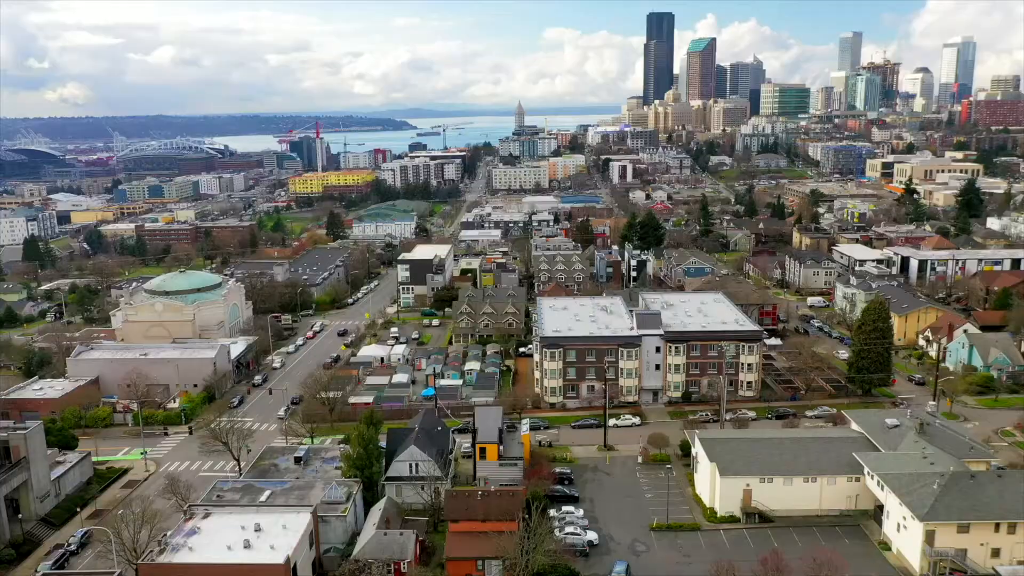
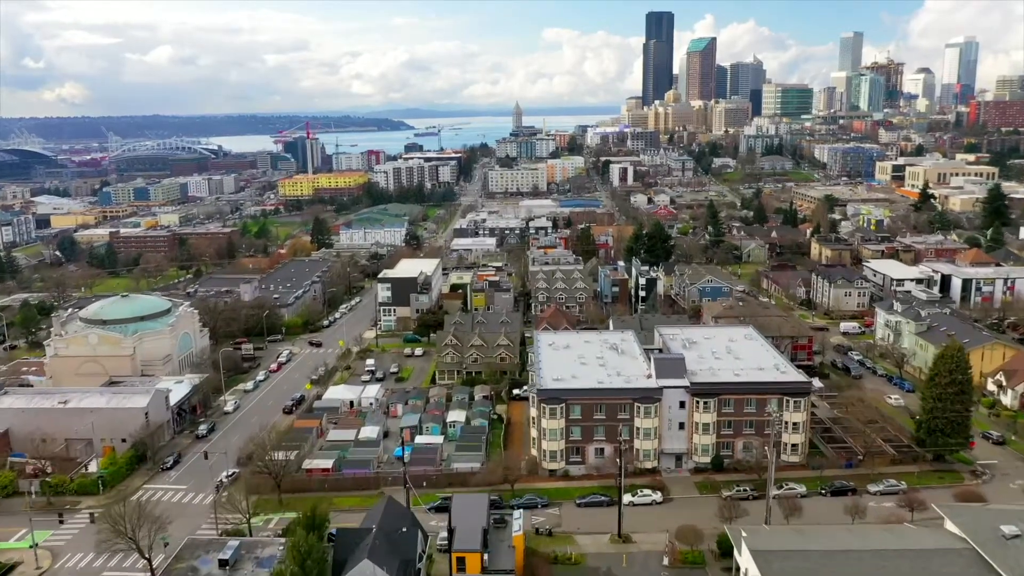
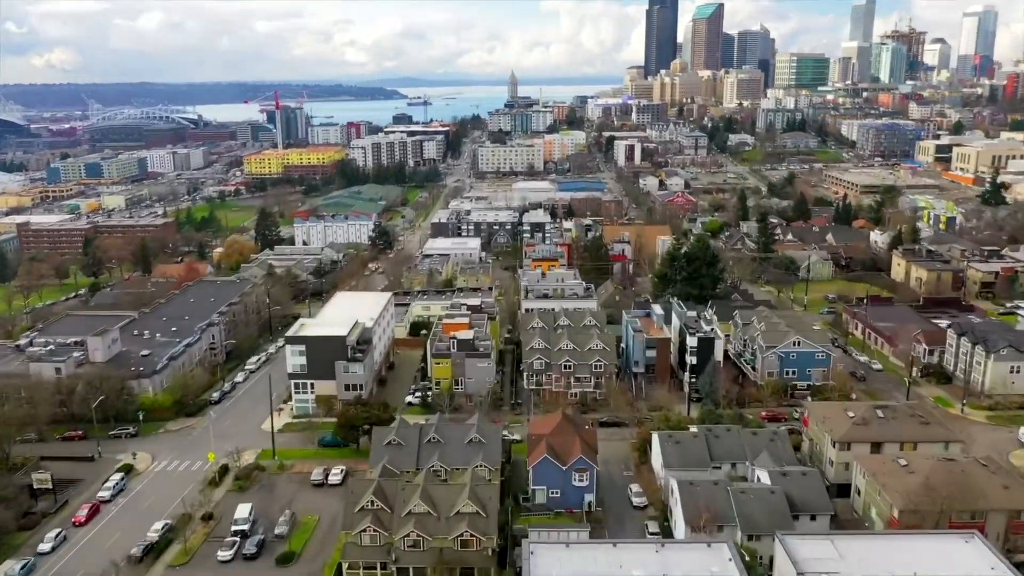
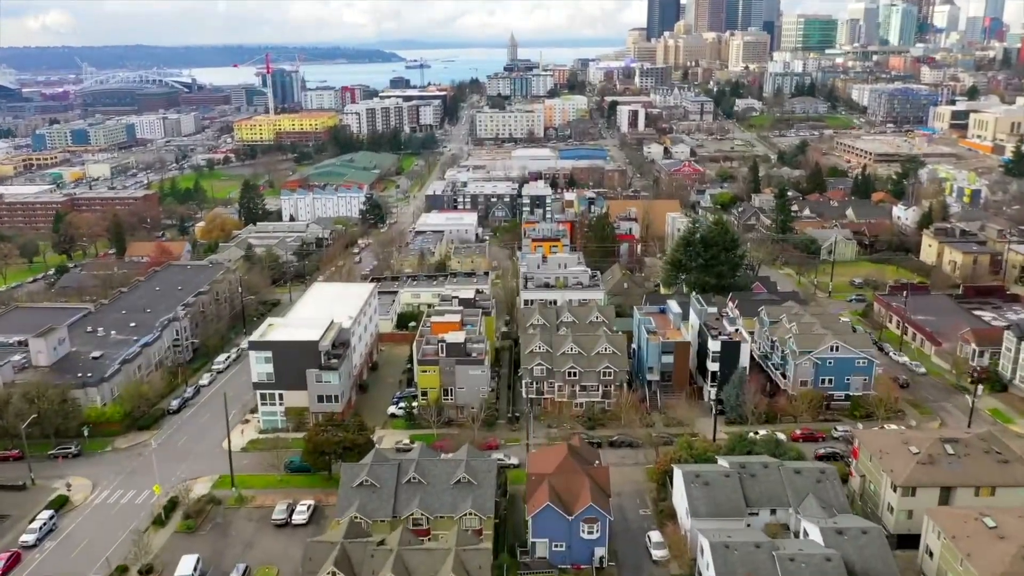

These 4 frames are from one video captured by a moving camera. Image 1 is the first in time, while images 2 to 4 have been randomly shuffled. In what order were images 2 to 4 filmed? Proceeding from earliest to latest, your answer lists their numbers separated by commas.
2, 3, 4
